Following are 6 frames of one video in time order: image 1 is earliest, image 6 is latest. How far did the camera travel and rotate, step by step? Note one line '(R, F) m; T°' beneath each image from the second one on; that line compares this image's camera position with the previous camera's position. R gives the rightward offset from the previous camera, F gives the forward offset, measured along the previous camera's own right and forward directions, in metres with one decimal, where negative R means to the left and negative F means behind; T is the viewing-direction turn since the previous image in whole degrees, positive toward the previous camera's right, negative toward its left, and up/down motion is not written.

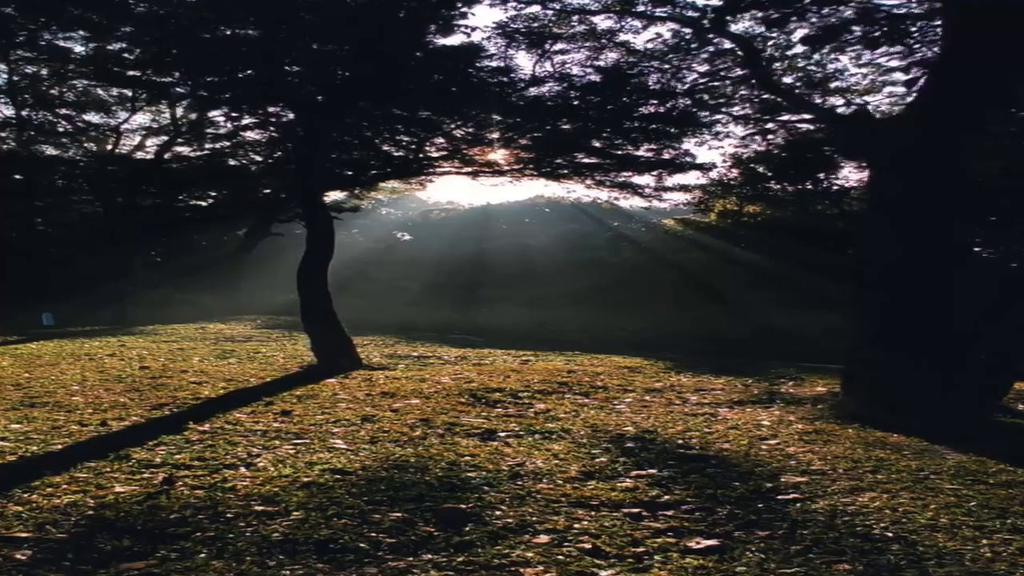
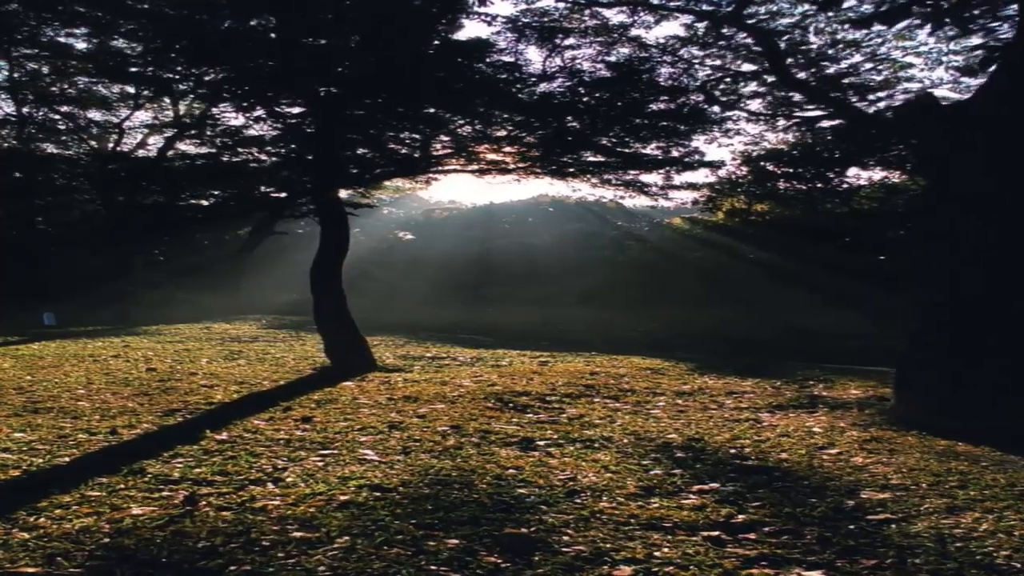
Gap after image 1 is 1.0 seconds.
(-0.2, +0.4) m; 0°
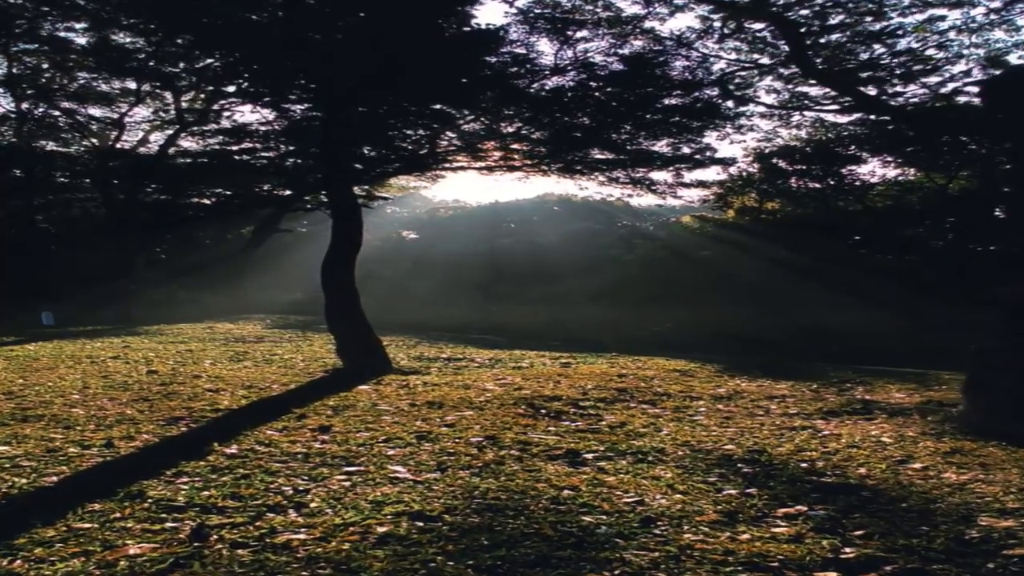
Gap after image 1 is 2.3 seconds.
(-0.2, +0.6) m; 0°
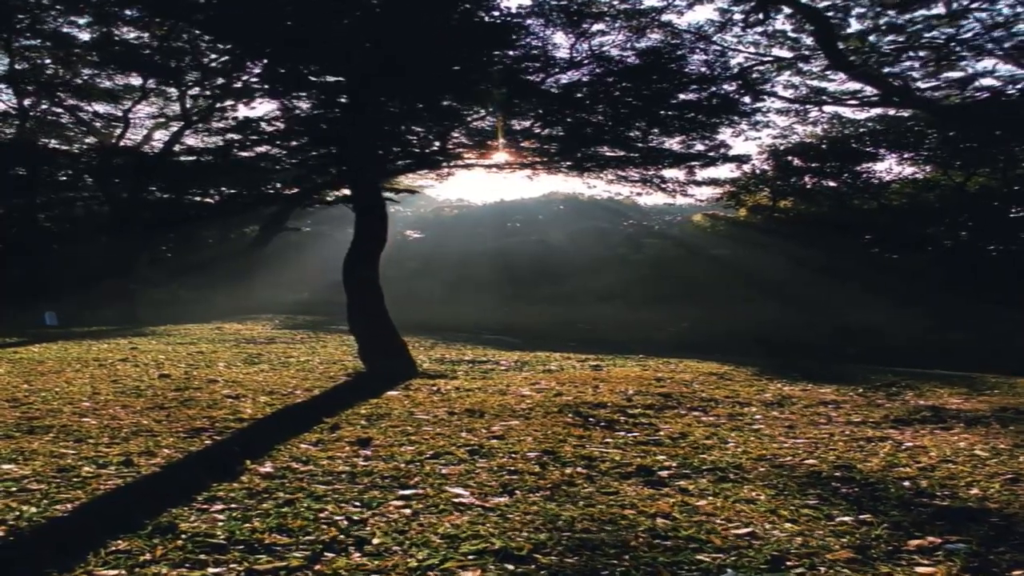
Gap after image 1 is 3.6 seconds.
(-0.3, +0.5) m; 0°
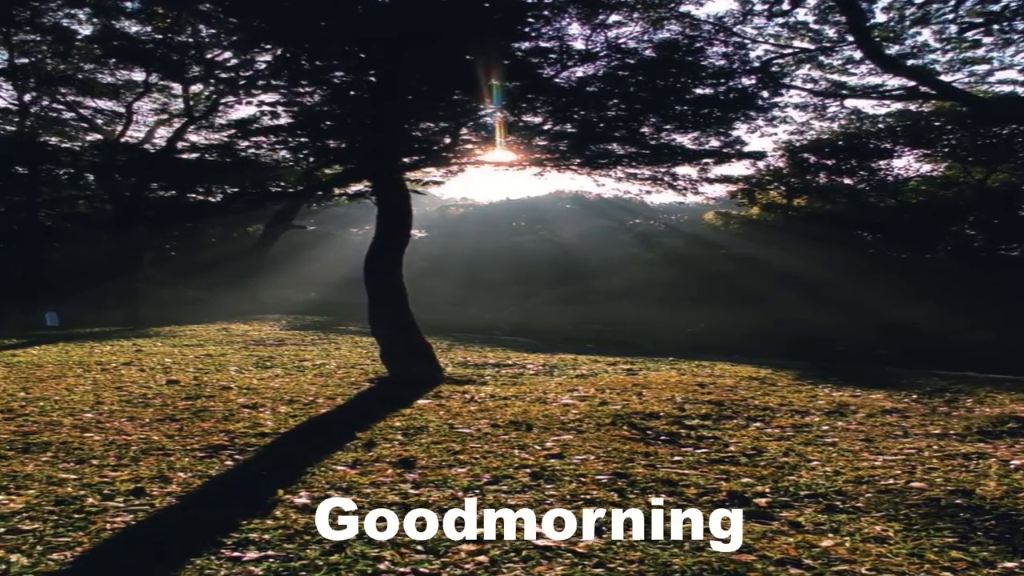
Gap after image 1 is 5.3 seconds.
(-0.3, +0.6) m; 0°
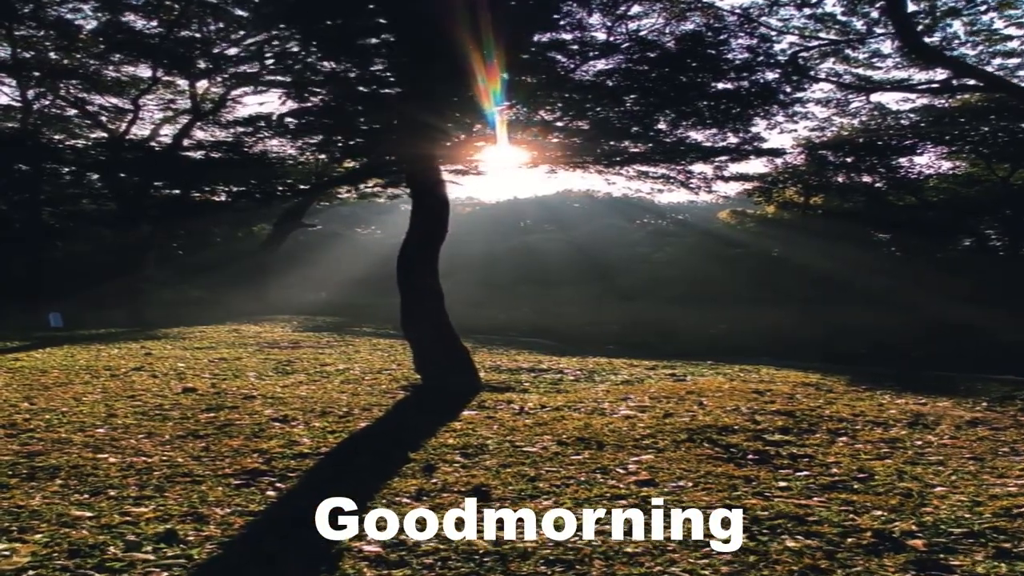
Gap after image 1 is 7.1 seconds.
(-0.4, +0.6) m; 0°
